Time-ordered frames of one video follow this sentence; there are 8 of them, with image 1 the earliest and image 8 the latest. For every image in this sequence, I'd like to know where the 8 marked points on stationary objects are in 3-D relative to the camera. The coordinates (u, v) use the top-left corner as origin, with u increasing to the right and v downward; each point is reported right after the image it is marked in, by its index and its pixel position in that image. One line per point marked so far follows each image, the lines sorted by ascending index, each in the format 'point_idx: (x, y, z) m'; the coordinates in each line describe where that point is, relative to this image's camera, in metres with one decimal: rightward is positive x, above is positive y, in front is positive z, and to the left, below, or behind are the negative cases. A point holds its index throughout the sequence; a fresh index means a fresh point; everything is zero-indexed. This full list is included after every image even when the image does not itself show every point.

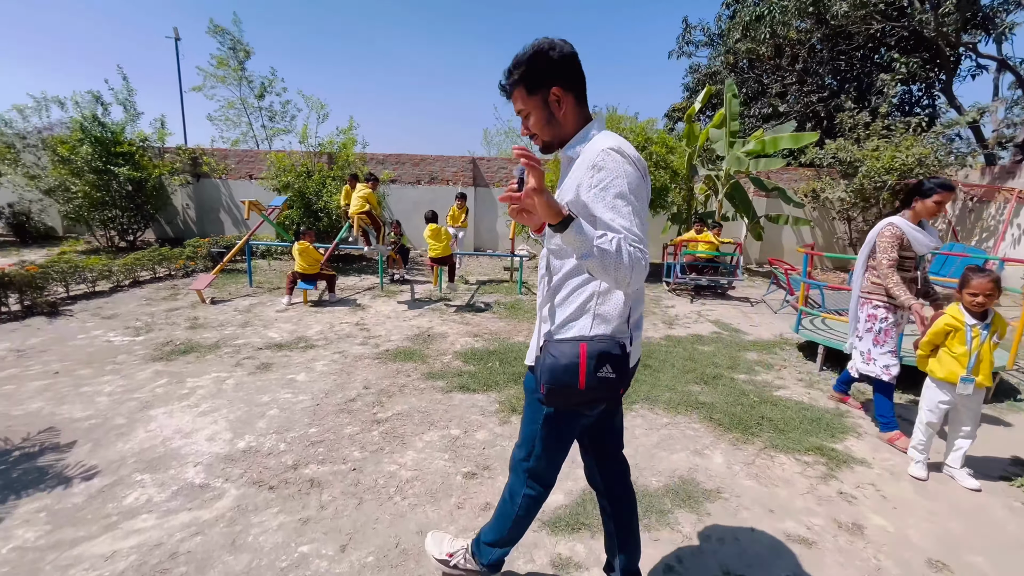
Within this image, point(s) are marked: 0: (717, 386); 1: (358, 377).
0: (+2.1, -1.0, +4.7) m
1: (-1.6, -0.9, +4.7) m
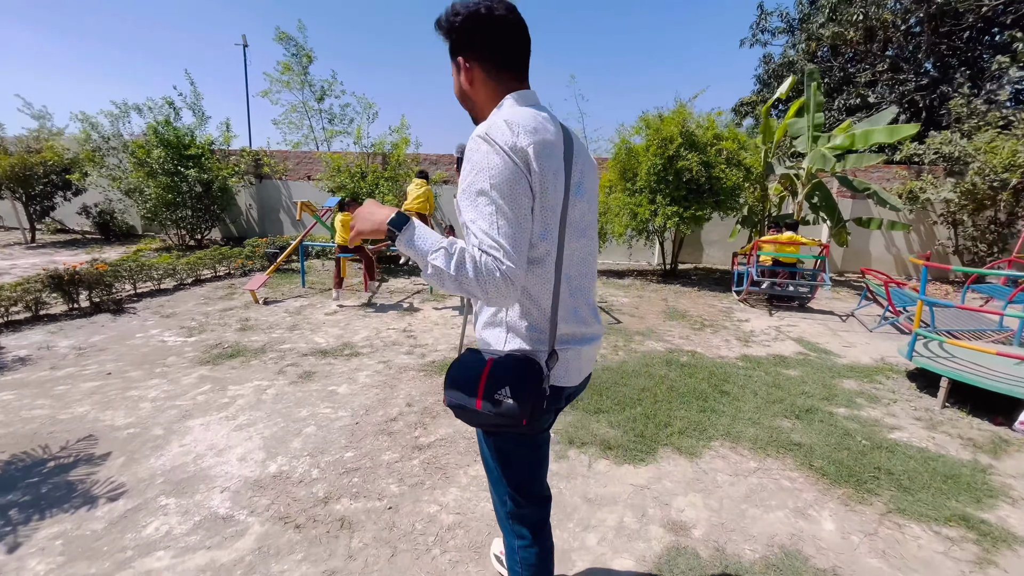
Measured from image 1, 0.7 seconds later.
0: (+2.6, -1.2, +4.0) m
1: (-1.1, -1.0, +4.4) m
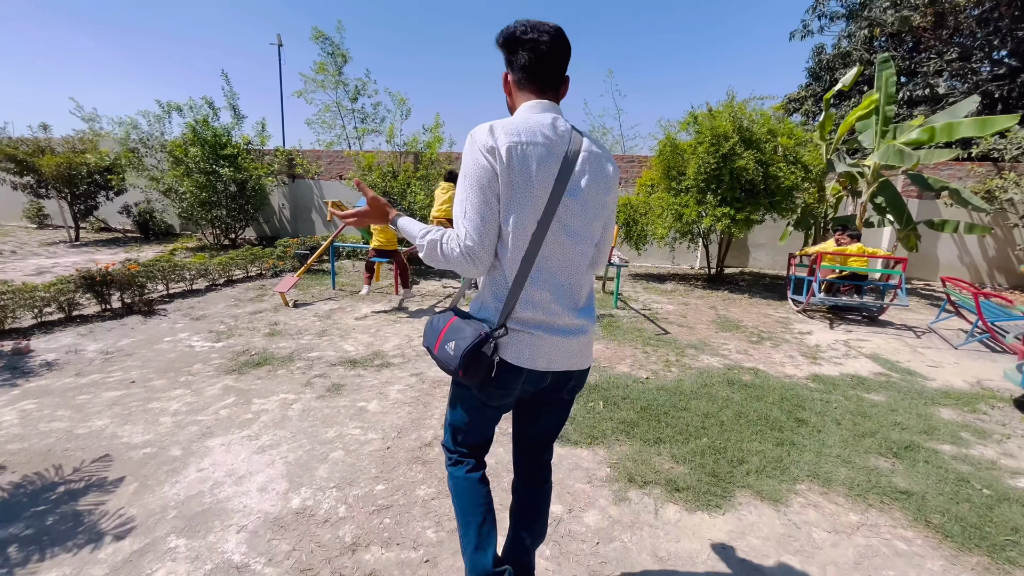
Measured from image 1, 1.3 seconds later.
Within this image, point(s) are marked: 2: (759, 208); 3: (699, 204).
0: (+3.0, -1.3, +3.4) m
1: (-0.7, -1.1, +4.0) m
2: (+4.8, +1.5, +8.8) m
3: (+3.7, +1.7, +9.1) m
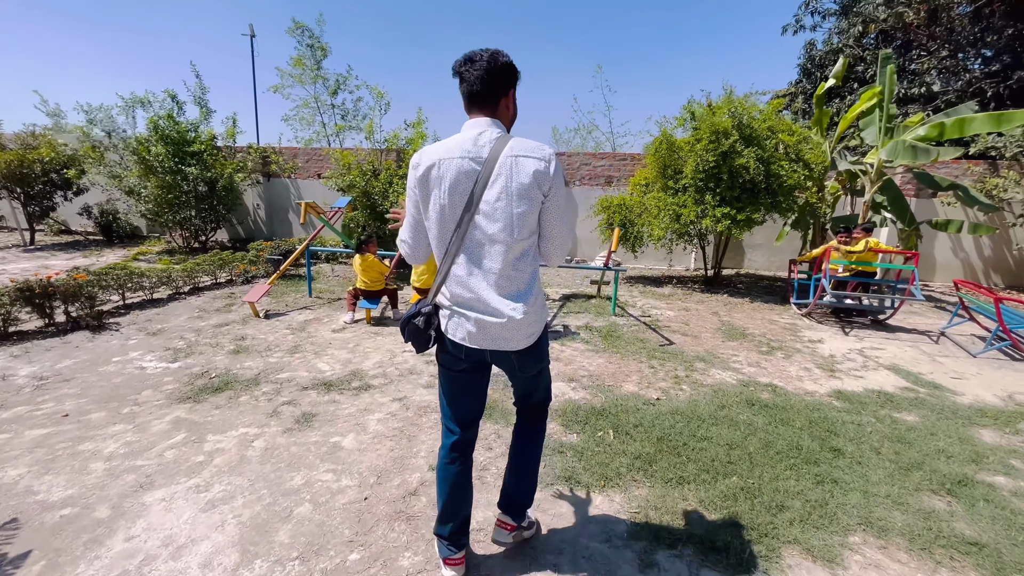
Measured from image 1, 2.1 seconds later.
0: (+3.0, -1.4, +2.9) m
1: (-0.7, -1.2, +3.5) m
2: (+4.6, +1.5, +8.4) m
3: (+3.5, +1.6, +8.7) m
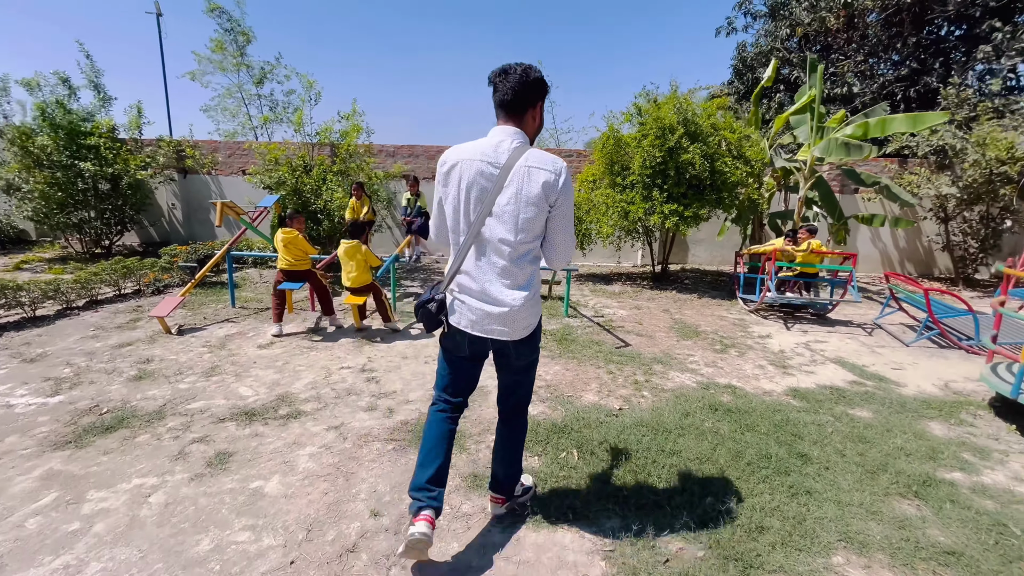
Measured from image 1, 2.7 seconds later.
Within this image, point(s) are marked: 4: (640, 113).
0: (+2.7, -1.4, +2.9) m
1: (-1.0, -1.3, +3.0) m
2: (+3.6, +1.6, +8.5) m
3: (+2.5, +1.7, +8.6) m
4: (+2.5, +3.4, +8.7) m
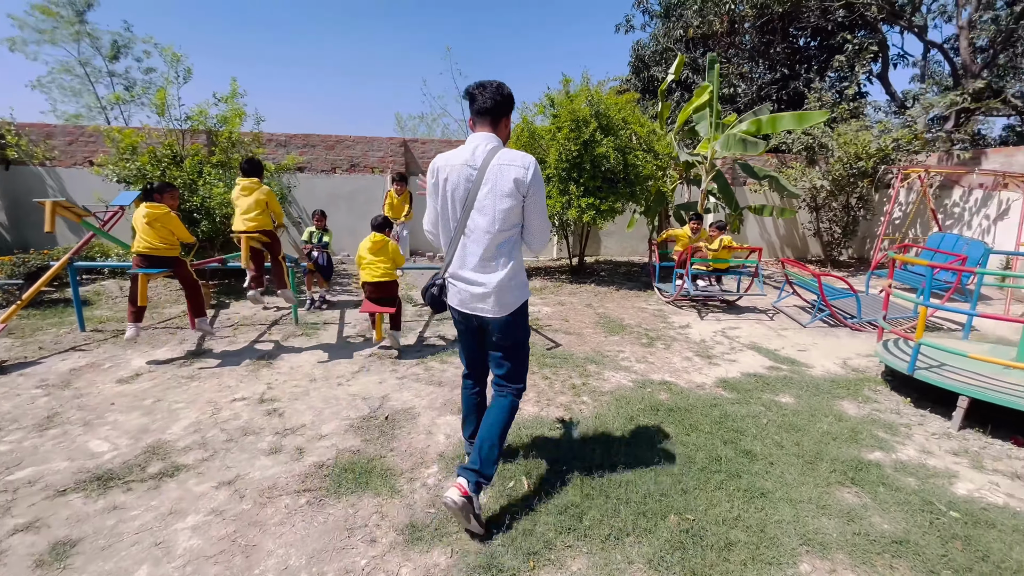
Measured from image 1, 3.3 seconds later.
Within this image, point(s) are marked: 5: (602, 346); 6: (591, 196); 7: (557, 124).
0: (+2.4, -1.3, +3.0) m
1: (-1.3, -1.4, +2.4) m
2: (+2.0, +1.7, +8.6) m
3: (+0.9, +1.8, +8.5) m
4: (+0.8, +3.5, +8.6) m
5: (+1.1, -0.7, +5.6) m
6: (+1.5, +1.7, +8.5) m
7: (+0.8, +3.0, +8.4) m
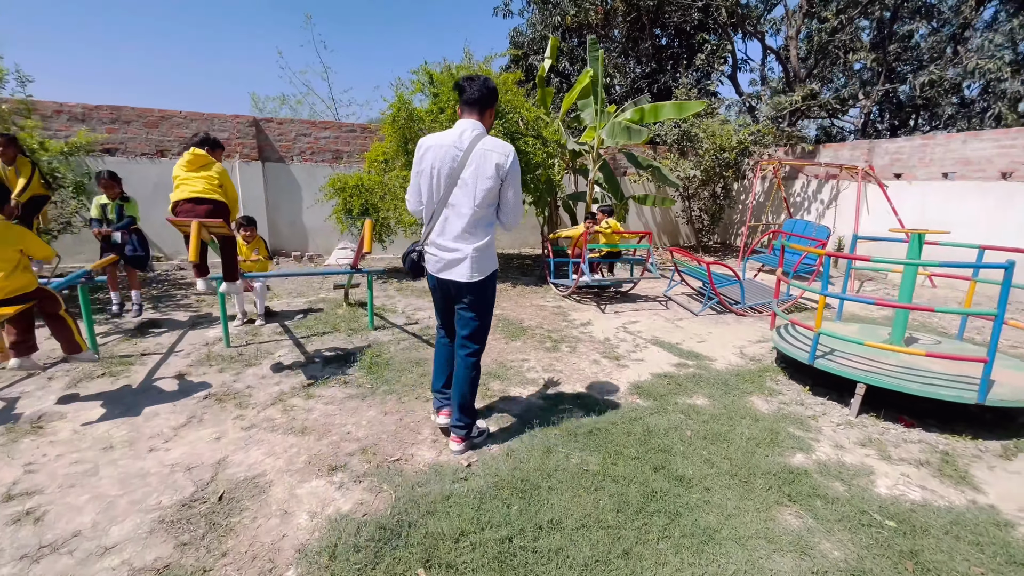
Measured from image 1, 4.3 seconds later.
0: (+1.8, -1.3, +2.7) m
1: (-1.6, -1.6, +1.3) m
2: (0.0, +1.8, +8.0) m
3: (-1.1, +1.8, +7.7) m
4: (-1.3, +3.5, +7.6) m
5: (-0.1, -0.7, +5.0) m
6: (-0.5, +1.8, +7.7) m
7: (-1.2, +3.0, +7.5) m
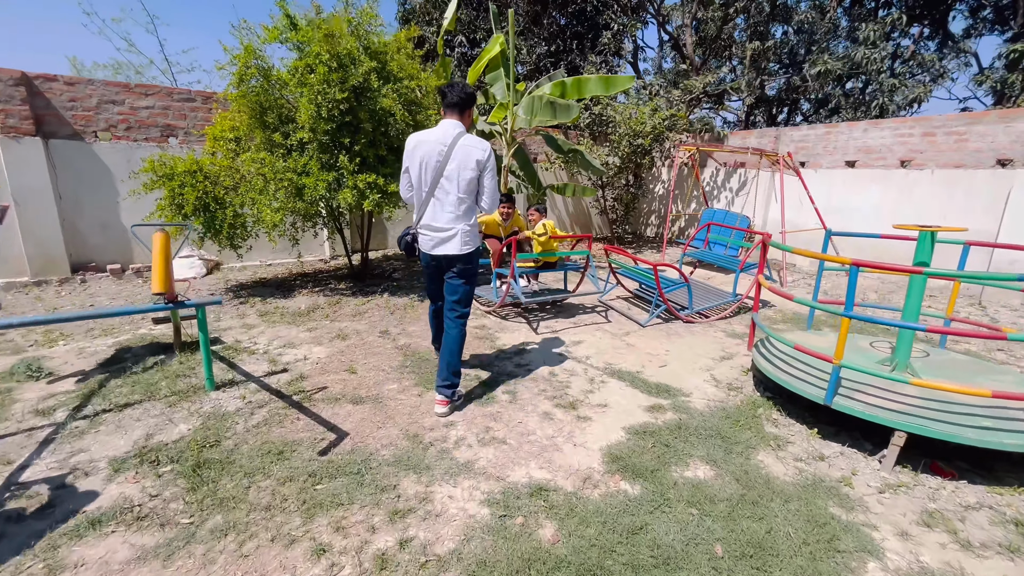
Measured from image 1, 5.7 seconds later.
0: (+1.7, -1.5, +1.7) m
1: (-1.3, -2.0, -0.5) m
2: (-1.4, +1.6, +6.3) m
3: (-2.4, +1.5, +5.8) m
4: (-2.7, +3.2, +5.6) m
5: (-0.7, -1.0, +3.4) m
6: (-1.9, +1.5, +6.0) m
7: (-2.5, +2.8, +5.5) m
